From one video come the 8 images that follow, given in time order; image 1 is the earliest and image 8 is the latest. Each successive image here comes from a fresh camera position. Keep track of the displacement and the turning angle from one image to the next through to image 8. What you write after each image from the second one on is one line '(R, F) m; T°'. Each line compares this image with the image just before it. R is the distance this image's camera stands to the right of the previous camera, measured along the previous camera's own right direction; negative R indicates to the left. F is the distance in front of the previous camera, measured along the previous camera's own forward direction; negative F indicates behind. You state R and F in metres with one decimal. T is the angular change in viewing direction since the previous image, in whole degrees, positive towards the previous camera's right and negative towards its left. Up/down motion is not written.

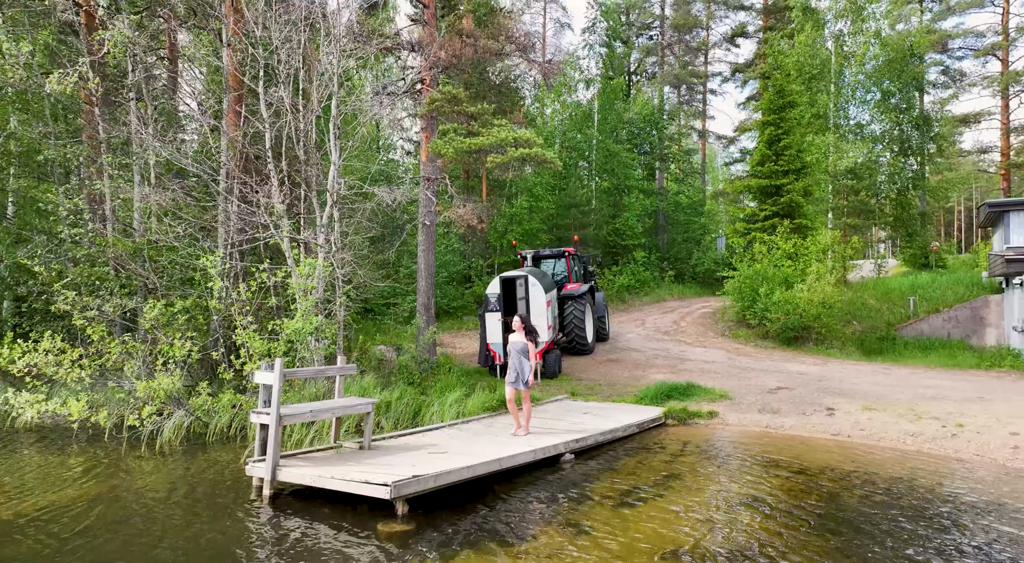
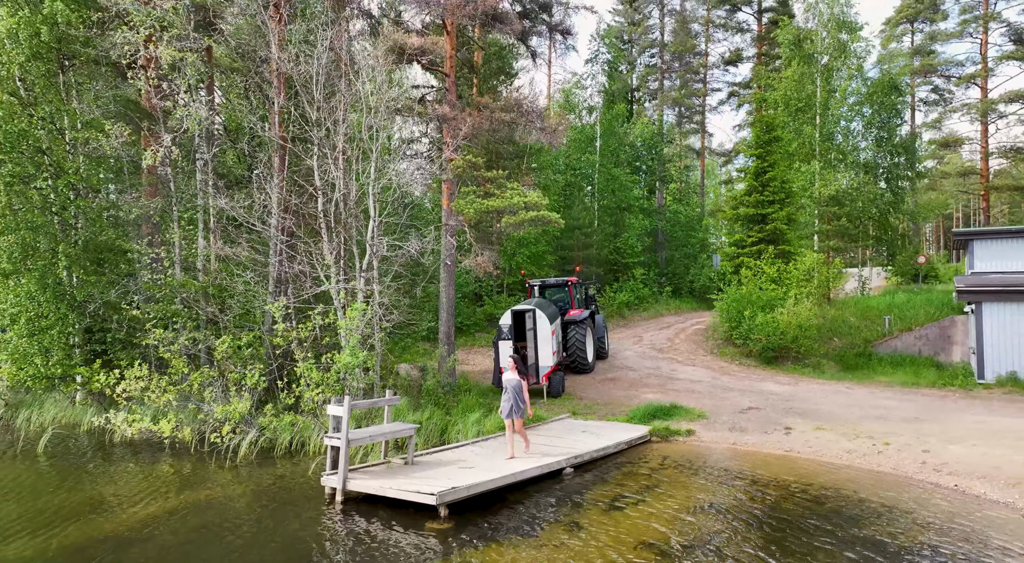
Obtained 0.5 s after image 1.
(-0.1, -1.8) m; 0°
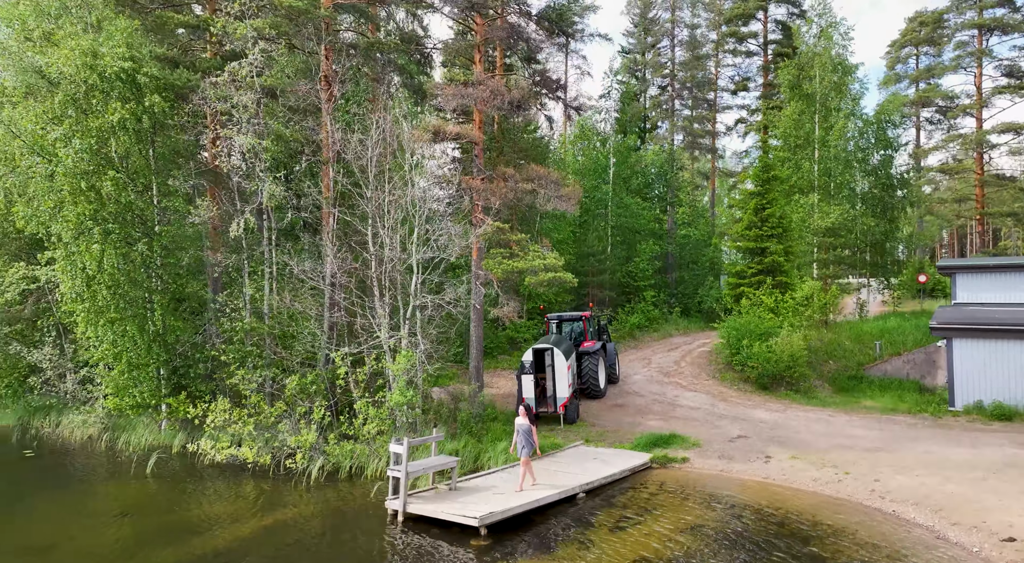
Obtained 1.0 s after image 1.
(-0.1, -2.0) m; -1°
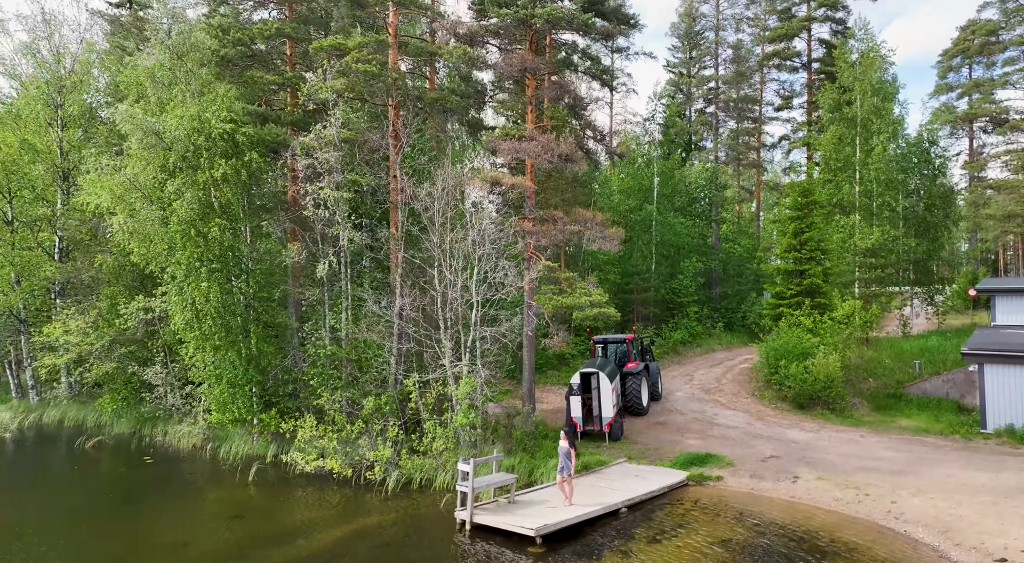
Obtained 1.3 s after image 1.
(0.0, -1.6) m; -4°
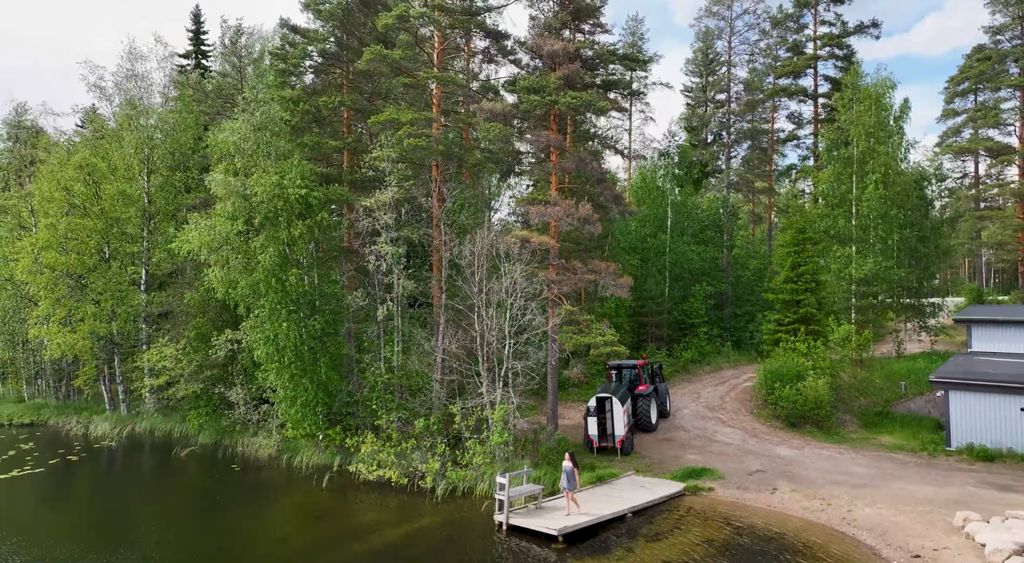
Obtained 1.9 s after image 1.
(-0.1, -3.0) m; -2°
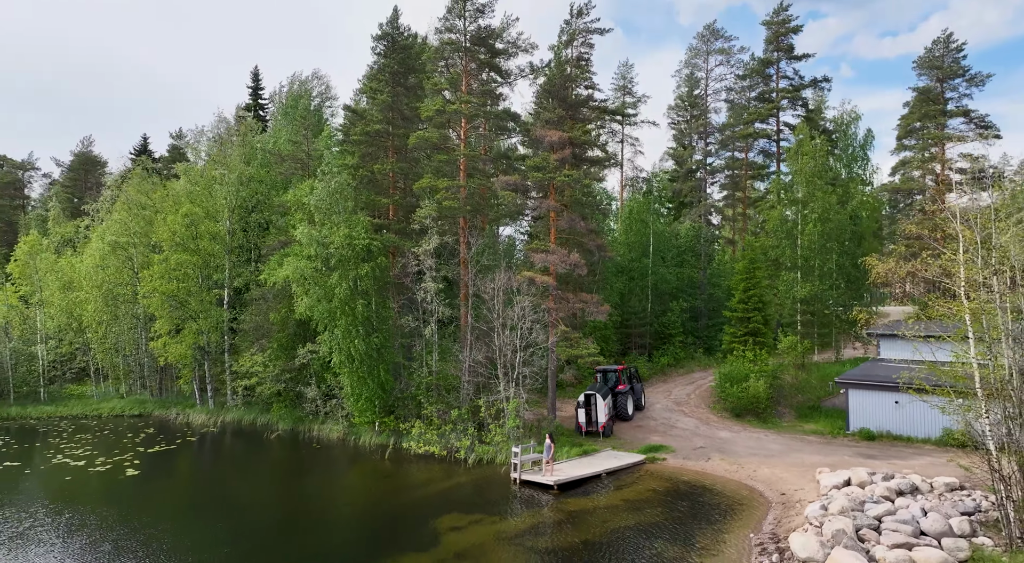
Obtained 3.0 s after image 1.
(-0.2, -6.6) m; 0°
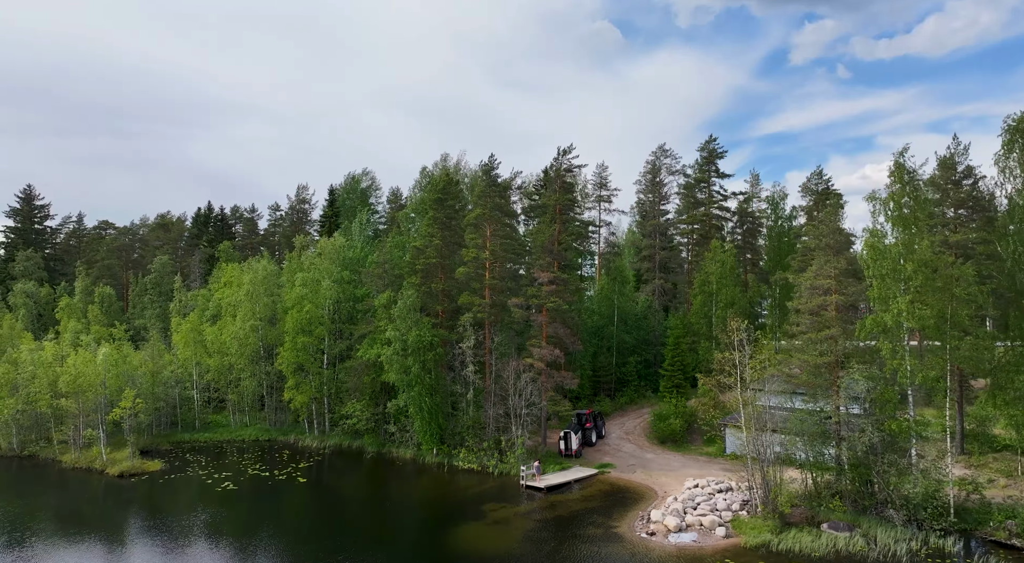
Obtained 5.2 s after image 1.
(-0.6, -16.3) m; 0°
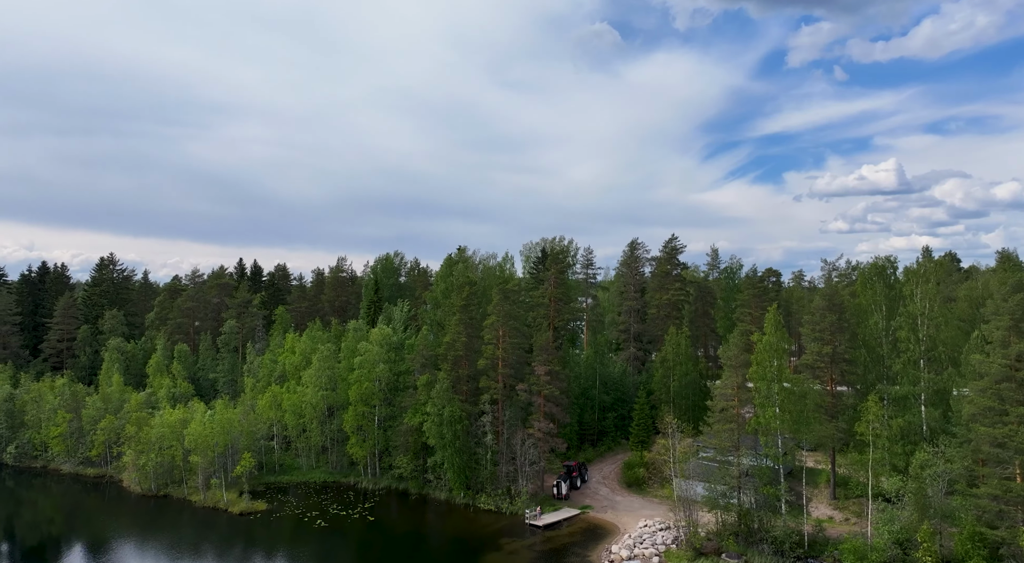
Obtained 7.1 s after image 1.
(-0.8, -16.0) m; 0°
